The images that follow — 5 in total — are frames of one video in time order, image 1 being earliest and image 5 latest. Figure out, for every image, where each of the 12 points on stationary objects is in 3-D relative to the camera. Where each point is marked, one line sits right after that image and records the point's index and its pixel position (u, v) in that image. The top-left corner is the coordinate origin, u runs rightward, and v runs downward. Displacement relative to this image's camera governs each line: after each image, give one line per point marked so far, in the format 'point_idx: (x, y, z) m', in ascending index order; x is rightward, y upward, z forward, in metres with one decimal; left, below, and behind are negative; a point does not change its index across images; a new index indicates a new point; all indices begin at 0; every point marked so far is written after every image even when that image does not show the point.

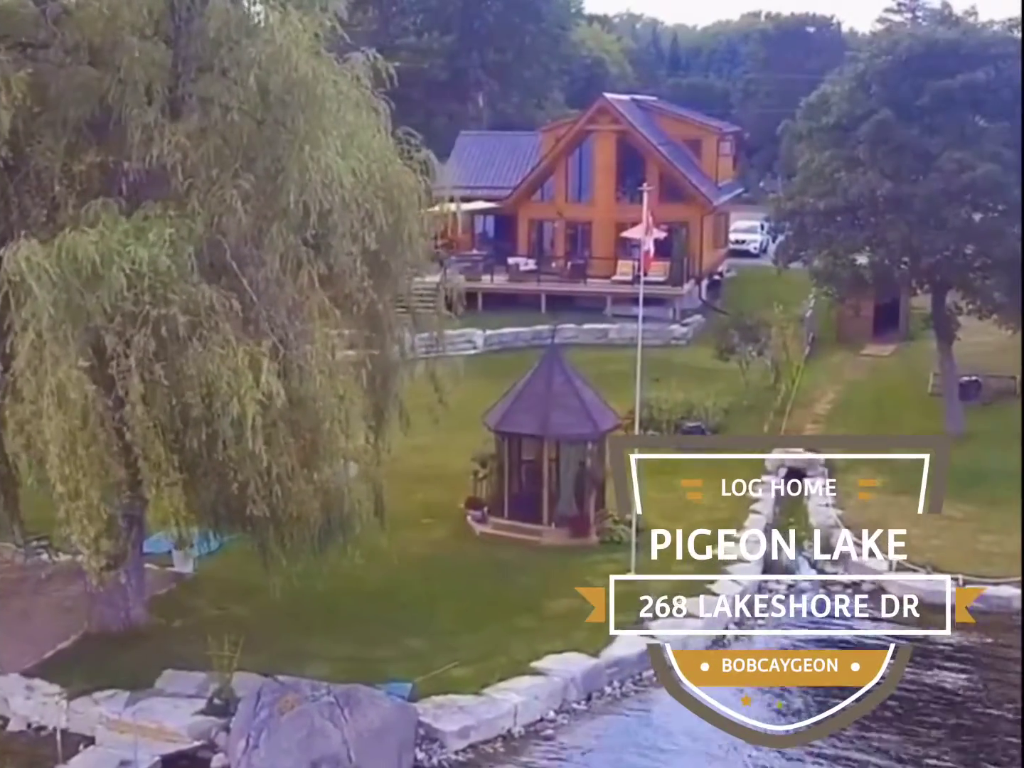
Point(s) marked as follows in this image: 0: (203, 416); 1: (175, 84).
0: (-1.7, -0.2, +8.6) m
1: (-2.0, +1.8, +9.3) m
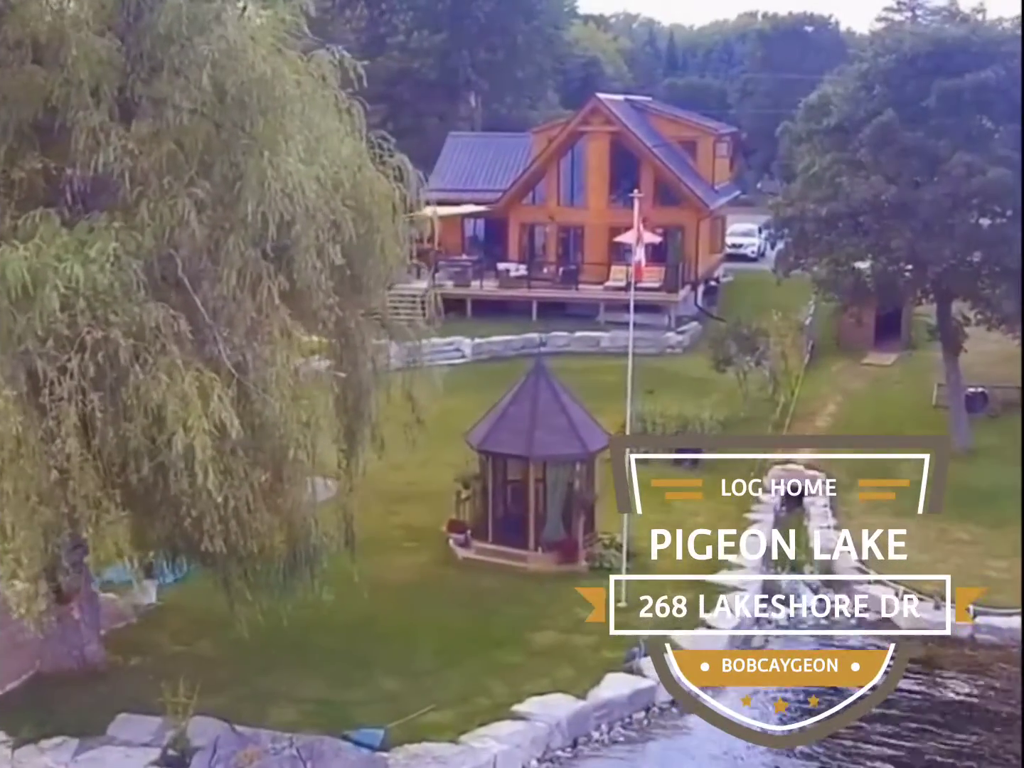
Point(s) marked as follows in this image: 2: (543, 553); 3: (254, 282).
0: (-1.8, -0.3, +7.9) m
1: (-2.1, +1.6, +8.6) m
2: (+0.2, -1.3, +12.5) m
3: (-1.4, +0.5, +8.6) m
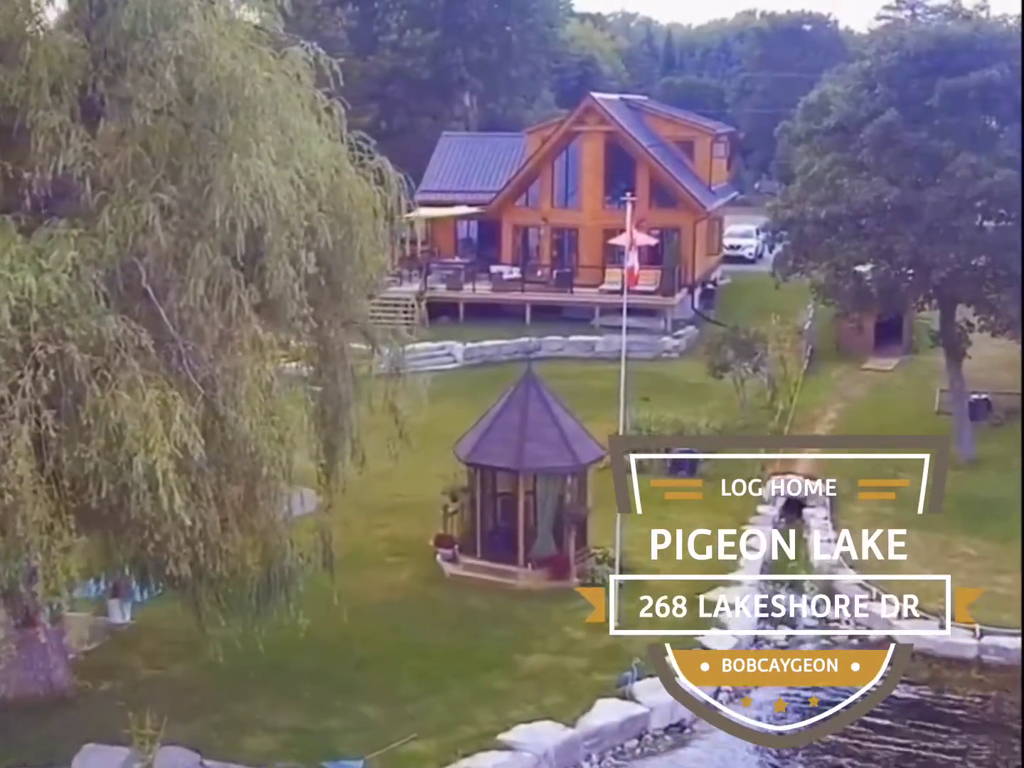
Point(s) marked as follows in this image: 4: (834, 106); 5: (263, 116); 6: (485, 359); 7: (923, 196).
0: (-1.9, -0.4, +7.5) m
1: (-2.2, +1.5, +8.2) m
2: (+0.2, -1.4, +12.0) m
3: (-1.5, +0.5, +8.1) m
4: (+2.7, +2.3, +13.4) m
5: (-1.3, +1.4, +8.3) m
6: (-0.3, +0.3, +18.1) m
7: (+3.2, +1.5, +12.3) m
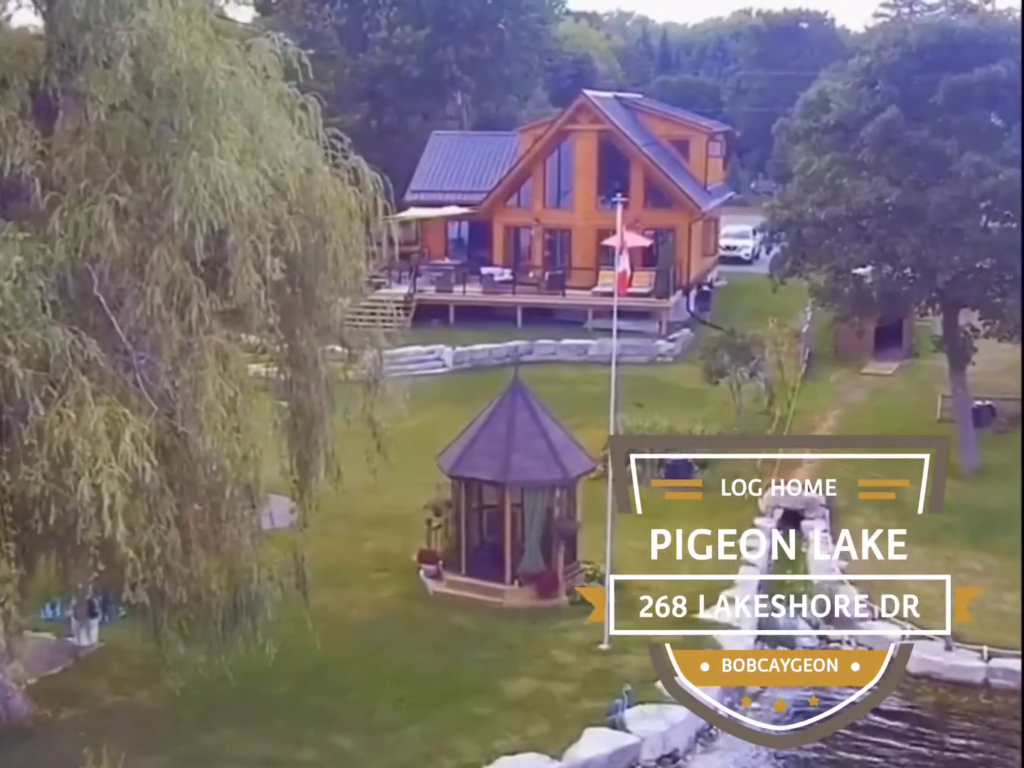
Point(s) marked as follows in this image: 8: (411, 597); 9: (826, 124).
0: (-2.0, -0.5, +6.9) m
1: (-2.3, +1.5, +7.6) m
2: (+0.1, -1.5, +11.5) m
3: (-1.6, +0.4, +7.6) m
4: (+2.6, +2.3, +12.9) m
5: (-1.4, +1.3, +7.7) m
6: (-0.4, +0.2, +17.6) m
7: (+3.1, +1.4, +11.8) m
8: (-0.7, -1.6, +11.6) m
9: (+2.4, +2.0, +12.2) m
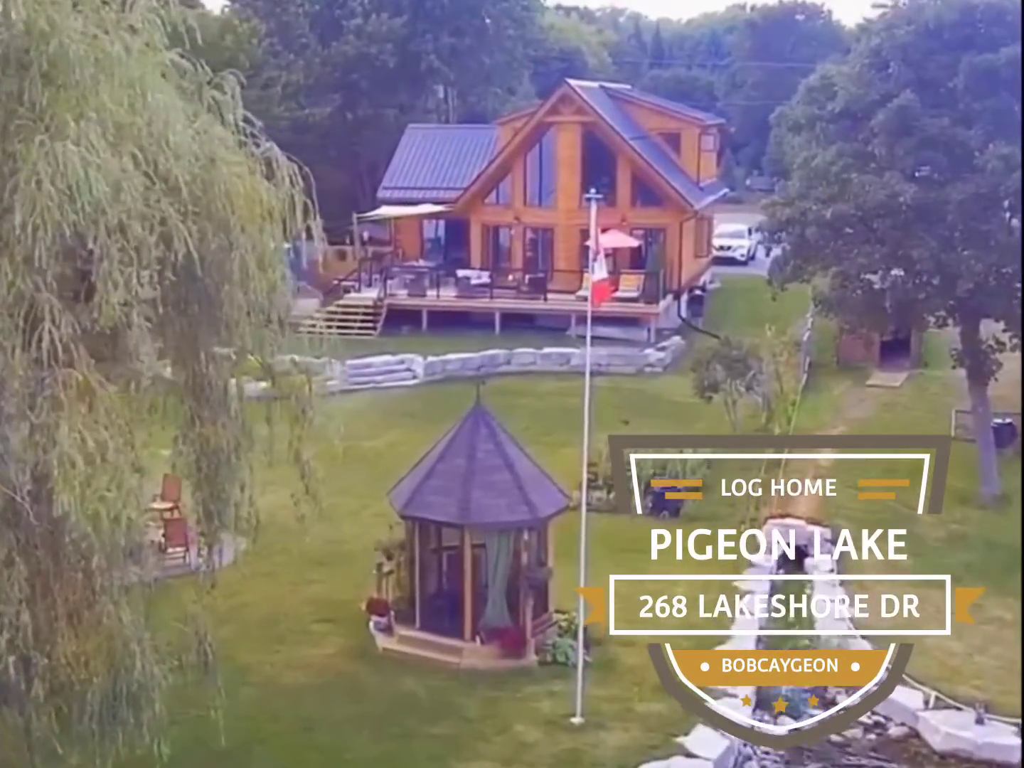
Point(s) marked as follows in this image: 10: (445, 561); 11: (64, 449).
0: (-2.2, -0.6, +5.4) m
1: (-2.5, +1.3, +6.1) m
2: (-0.2, -1.6, +10.0) m
3: (-1.8, +0.2, +6.0) m
4: (+2.4, +2.1, +11.3) m
5: (-1.6, +1.2, +6.2) m
6: (-0.7, +0.1, +16.0) m
7: (+2.8, +1.2, +10.2) m
8: (-1.0, -1.7, +10.1) m
9: (+2.2, +1.8, +10.6) m
10: (-0.5, -1.2, +10.3) m
11: (-1.7, -0.2, +6.1) m
